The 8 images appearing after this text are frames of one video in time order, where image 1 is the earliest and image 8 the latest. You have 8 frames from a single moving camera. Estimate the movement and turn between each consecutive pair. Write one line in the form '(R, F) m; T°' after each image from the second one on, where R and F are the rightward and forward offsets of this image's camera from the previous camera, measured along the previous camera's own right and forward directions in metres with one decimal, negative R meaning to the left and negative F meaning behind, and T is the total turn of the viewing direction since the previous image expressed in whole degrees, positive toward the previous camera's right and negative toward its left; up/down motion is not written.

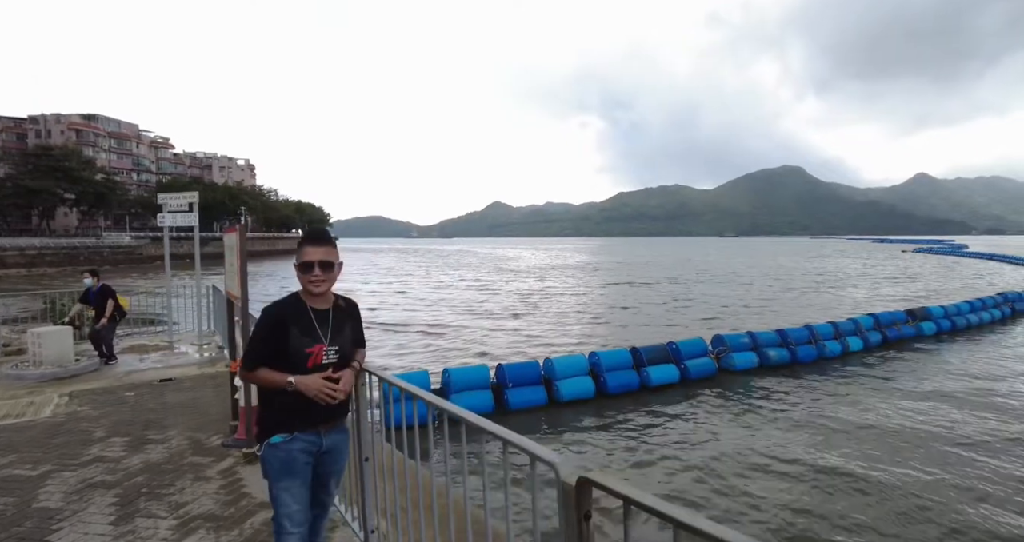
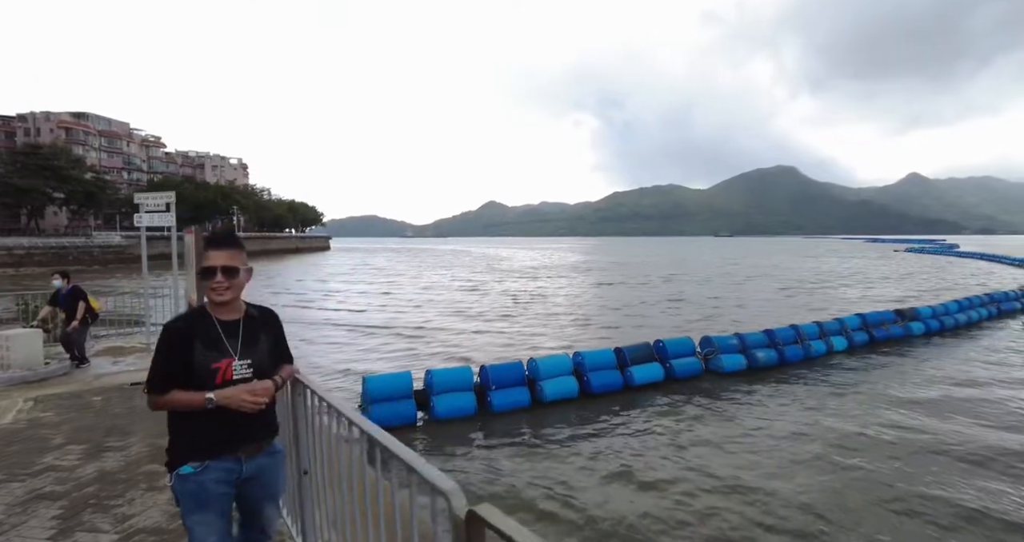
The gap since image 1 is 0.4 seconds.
(+0.2, +0.1) m; +1°
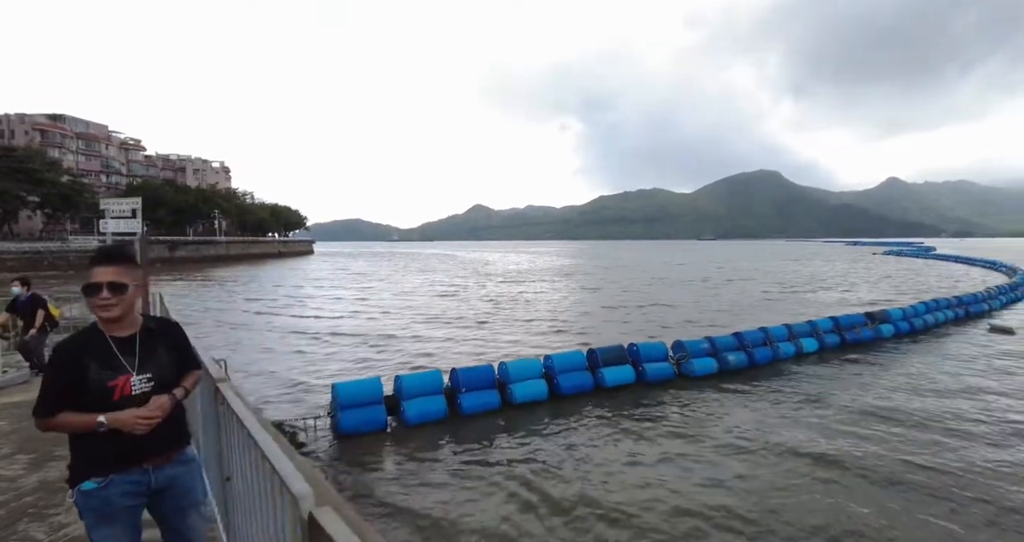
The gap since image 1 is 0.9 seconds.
(+0.4, -0.1) m; +1°
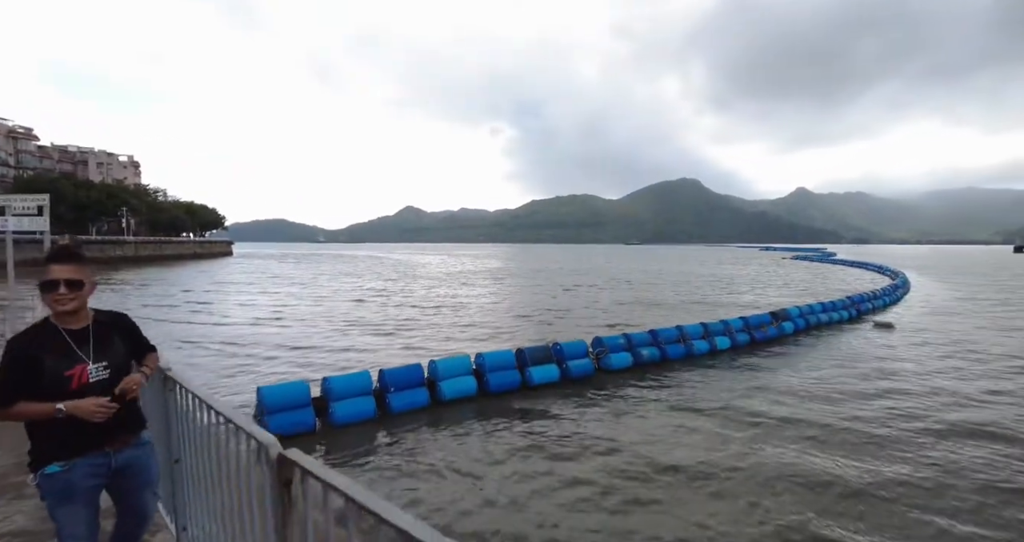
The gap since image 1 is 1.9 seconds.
(0.0, -0.4) m; +7°
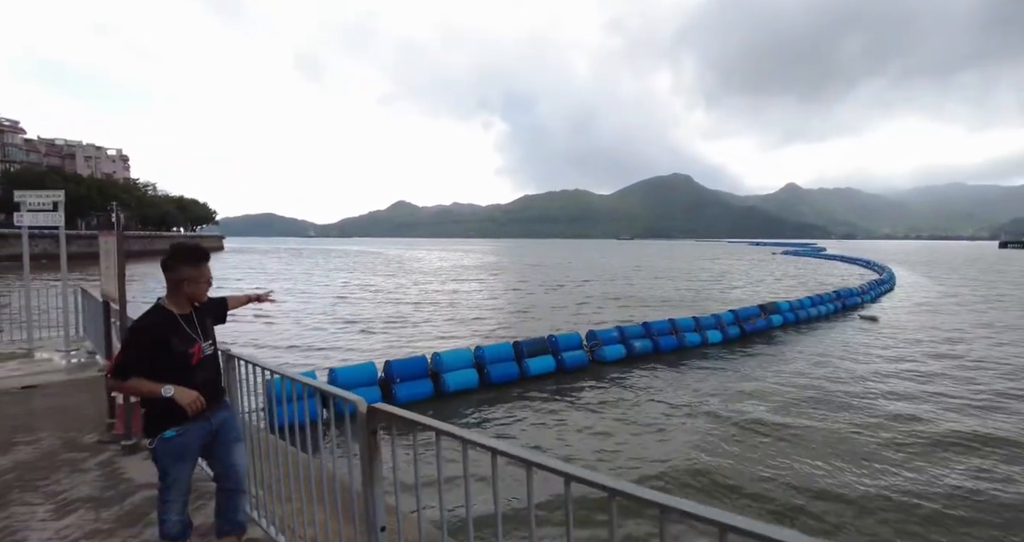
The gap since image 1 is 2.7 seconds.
(-0.2, -0.4) m; +1°
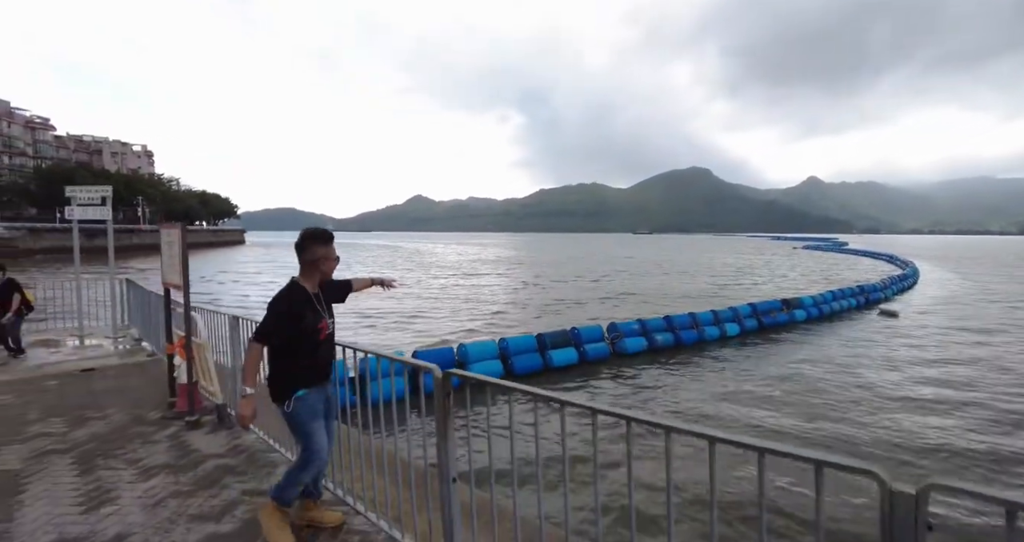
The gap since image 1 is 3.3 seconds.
(-0.2, -0.3) m; -2°
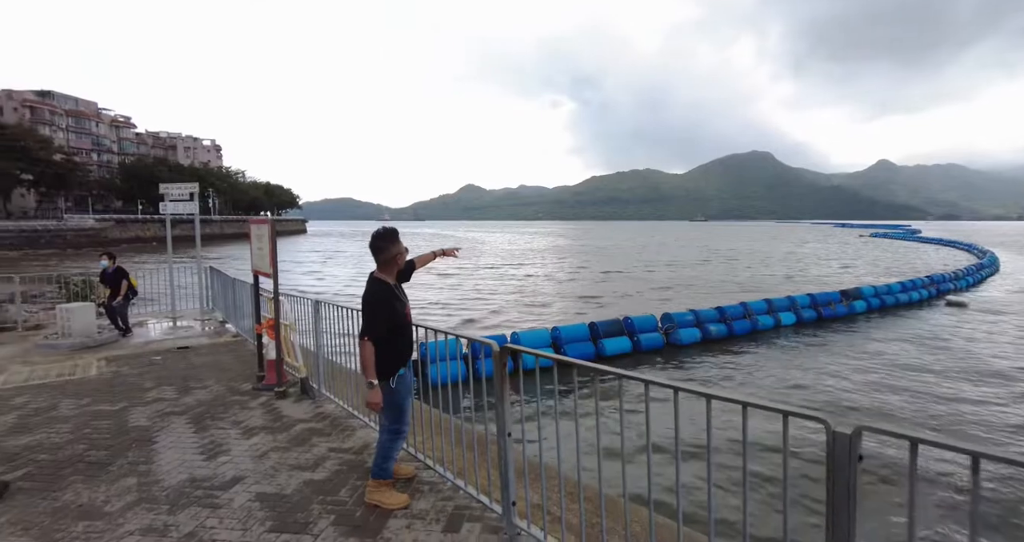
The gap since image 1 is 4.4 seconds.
(0.0, -0.4) m; -6°
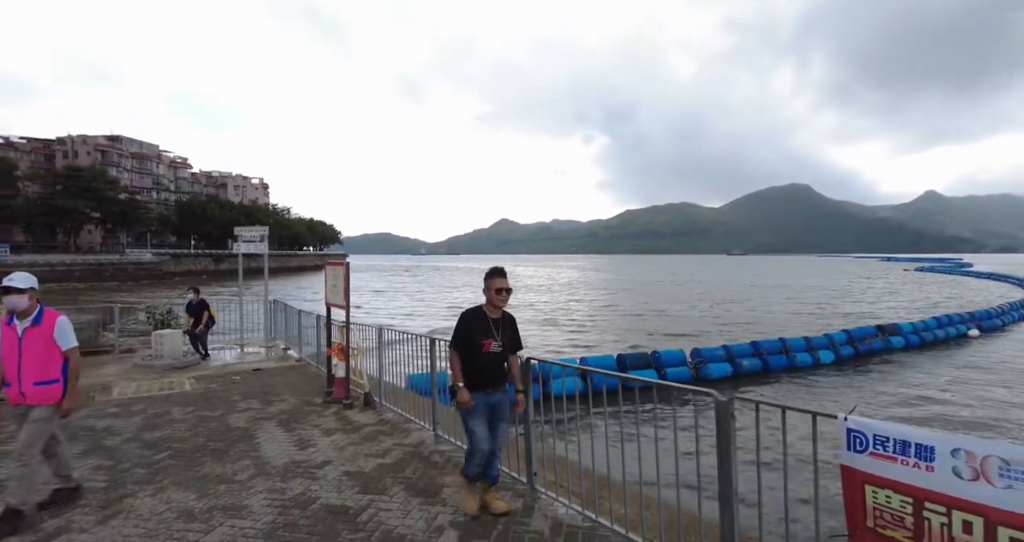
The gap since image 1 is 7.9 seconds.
(+0.1, -1.1) m; -4°
